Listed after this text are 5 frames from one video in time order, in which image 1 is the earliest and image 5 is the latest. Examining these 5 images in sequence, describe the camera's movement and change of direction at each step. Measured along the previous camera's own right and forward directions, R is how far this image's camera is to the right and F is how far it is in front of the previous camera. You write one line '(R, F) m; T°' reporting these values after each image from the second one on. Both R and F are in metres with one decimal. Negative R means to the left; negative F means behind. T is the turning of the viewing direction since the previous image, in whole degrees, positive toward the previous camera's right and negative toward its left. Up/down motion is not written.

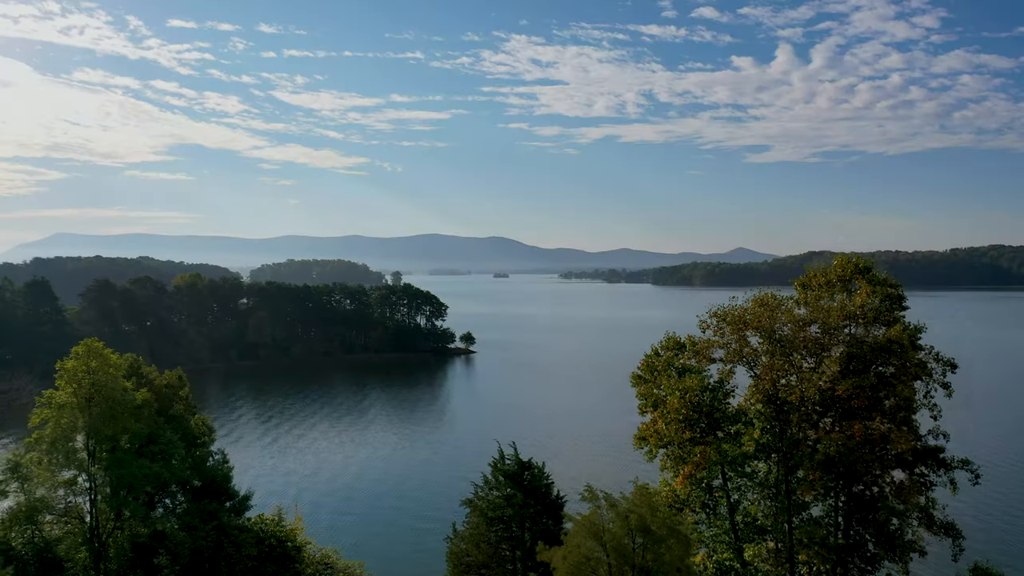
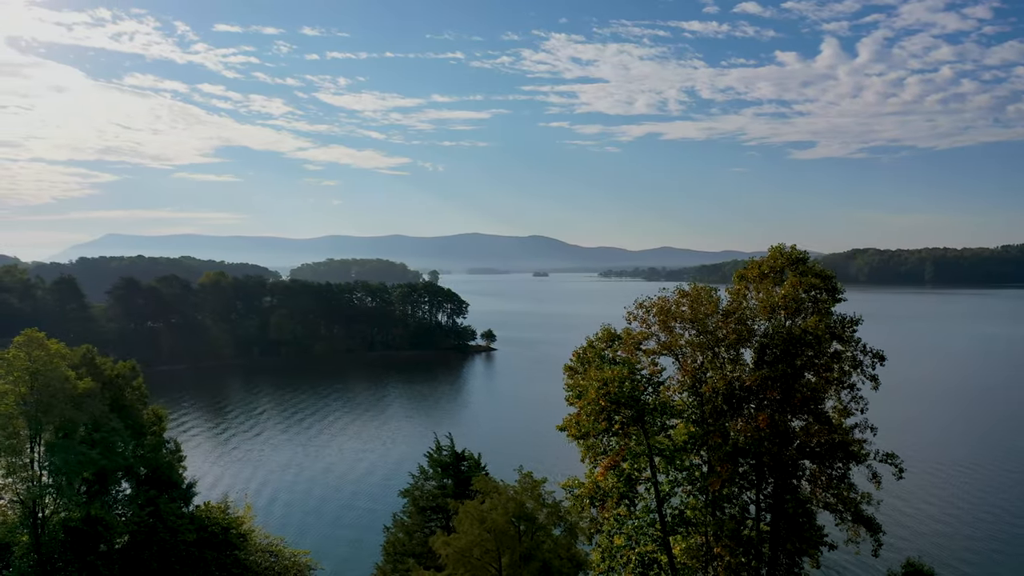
(+4.9, 0.0) m; -2°
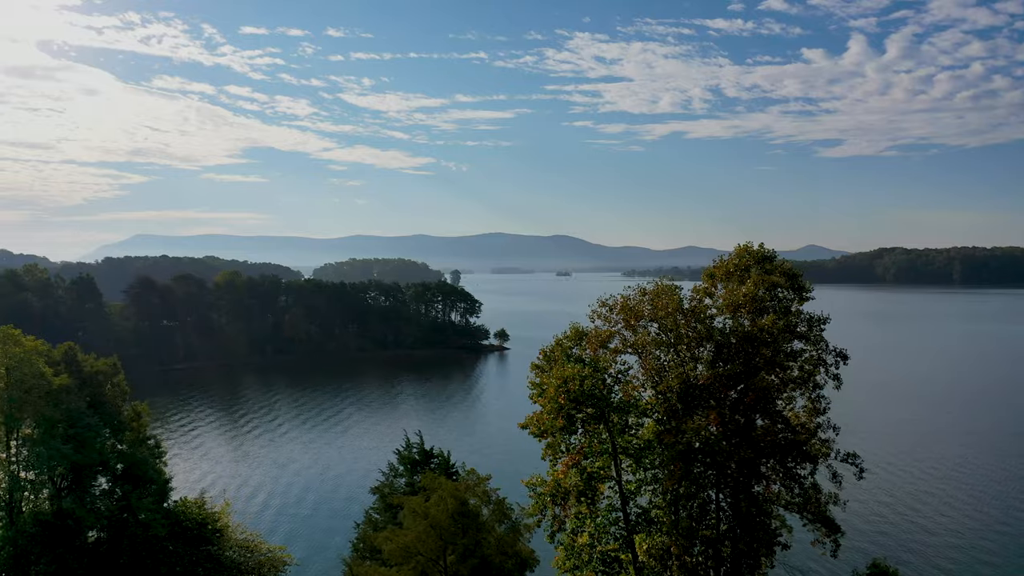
(+2.5, 0.0) m; -1°
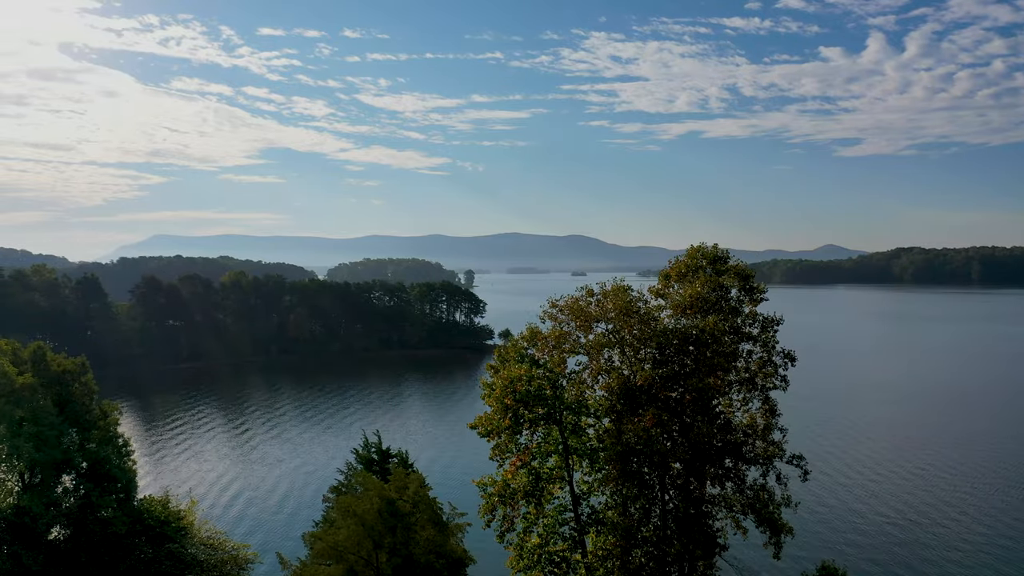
(+2.7, -0.1) m; -1°
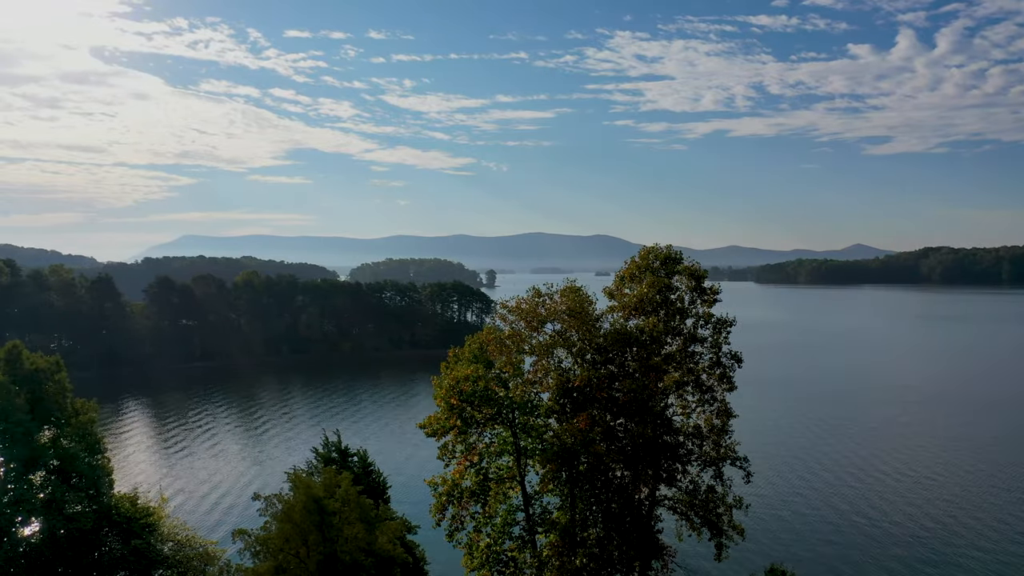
(+3.1, -0.1) m; -1°
